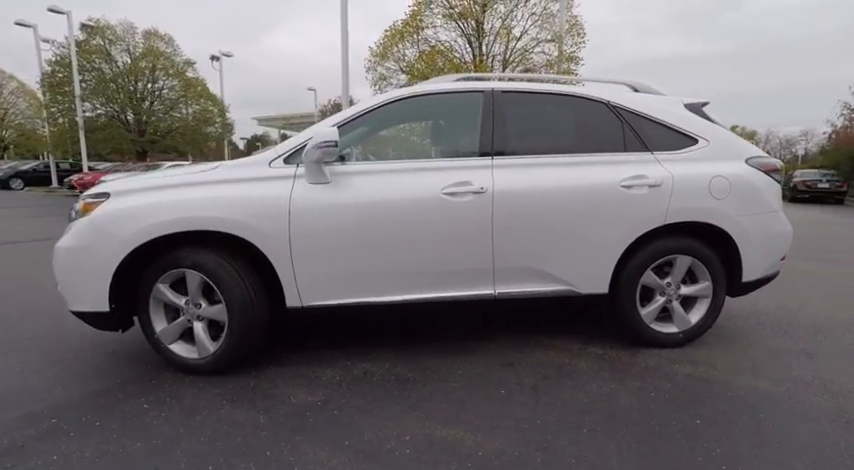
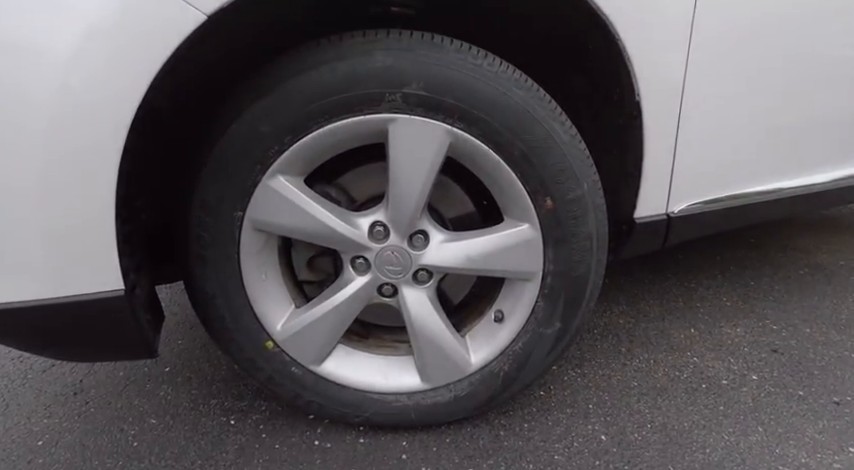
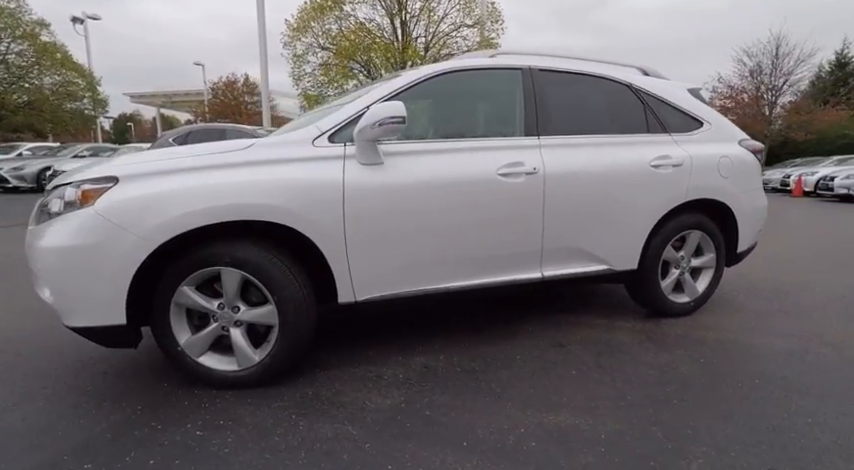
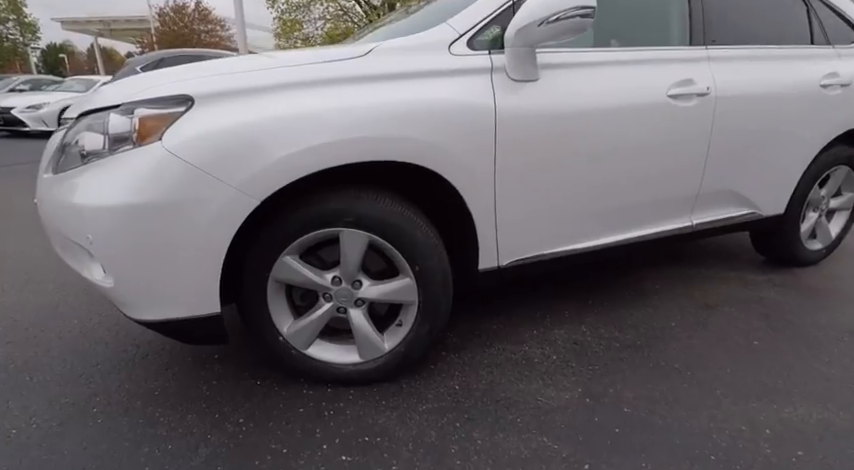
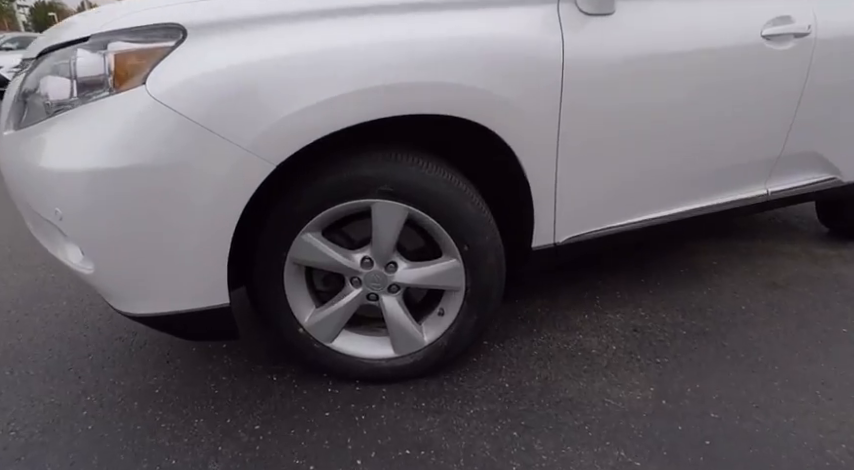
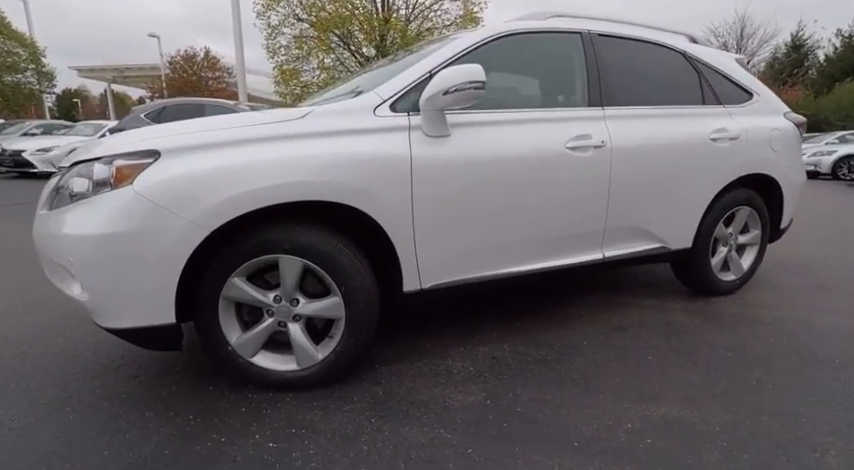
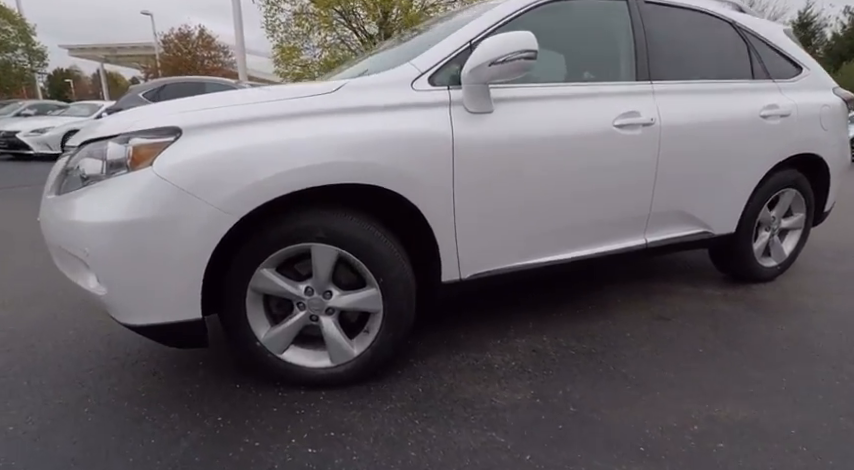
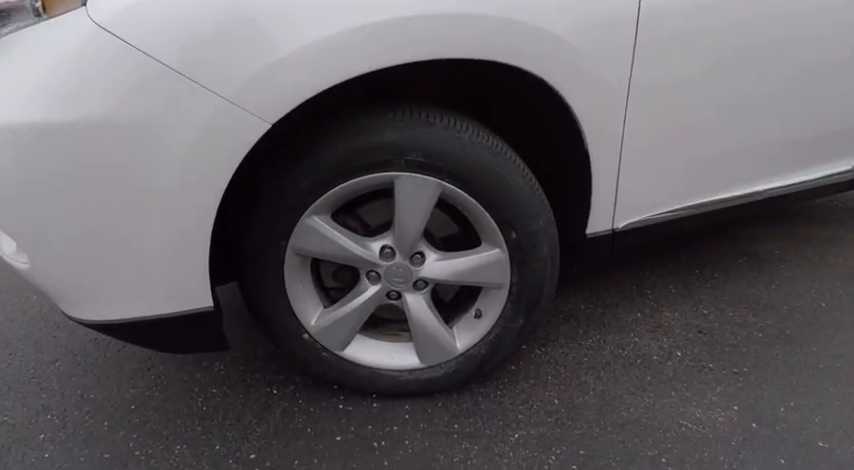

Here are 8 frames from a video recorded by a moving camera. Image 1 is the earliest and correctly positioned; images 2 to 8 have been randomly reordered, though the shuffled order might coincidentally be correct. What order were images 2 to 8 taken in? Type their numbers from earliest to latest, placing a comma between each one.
3, 6, 7, 4, 5, 8, 2
